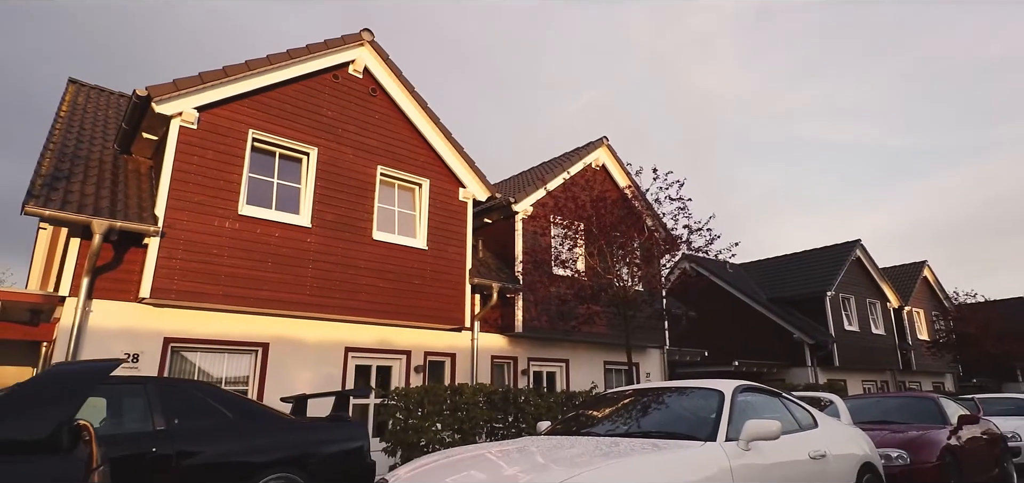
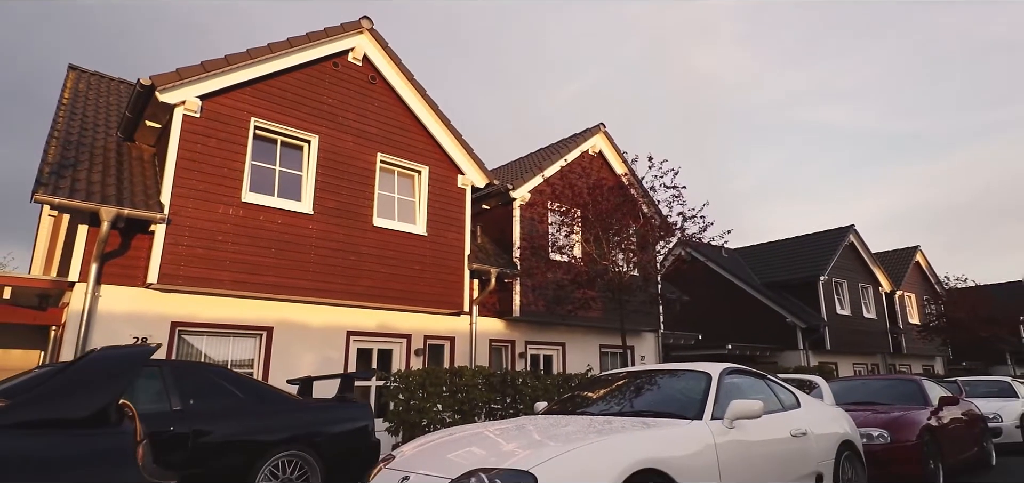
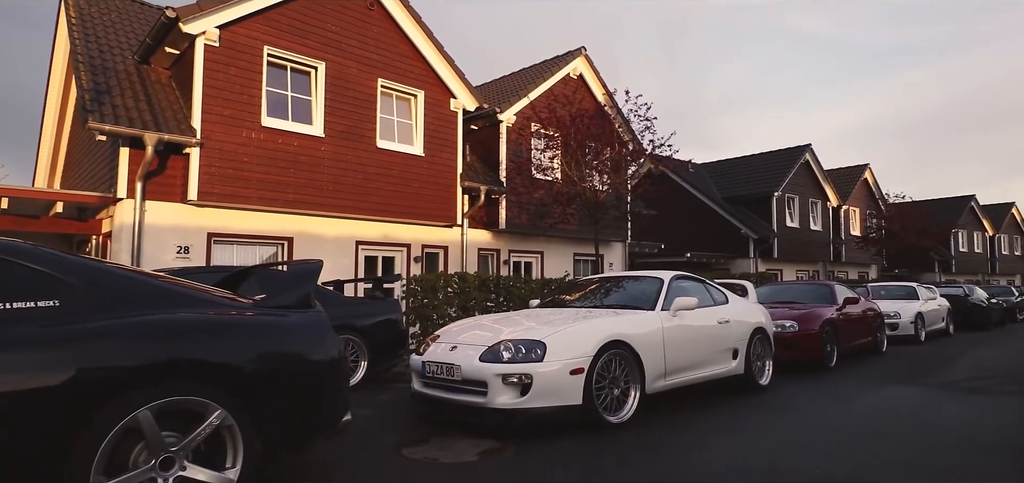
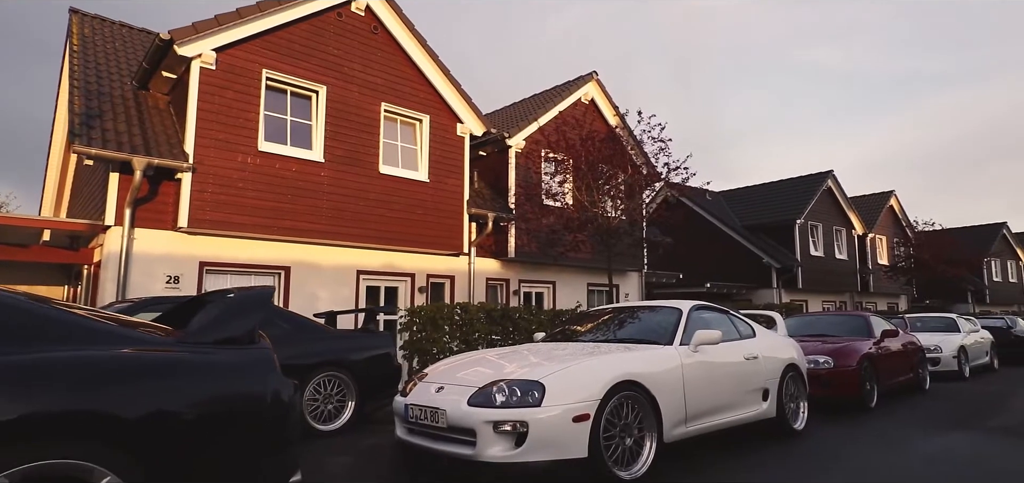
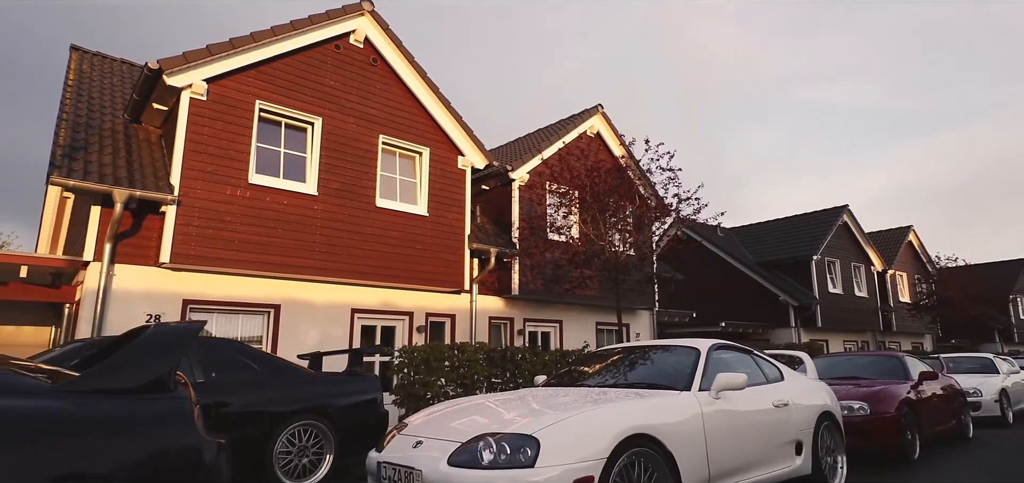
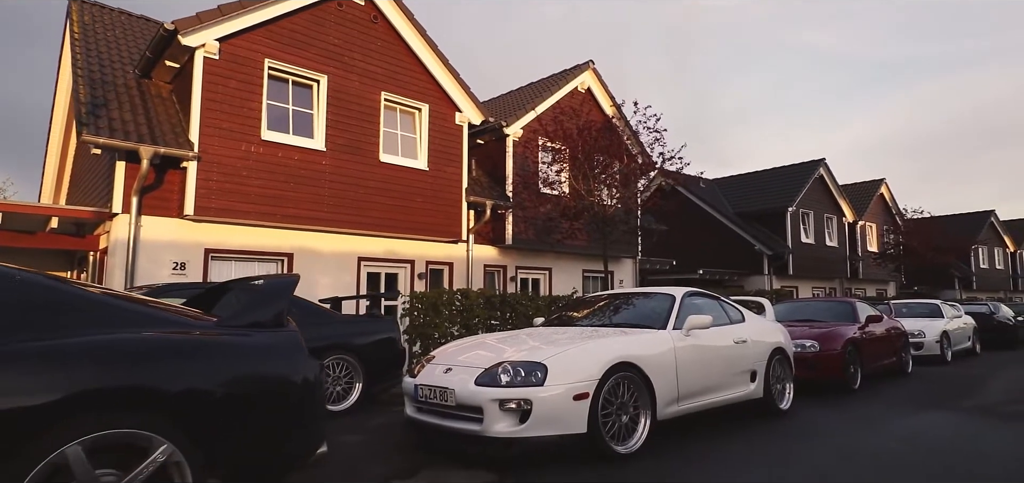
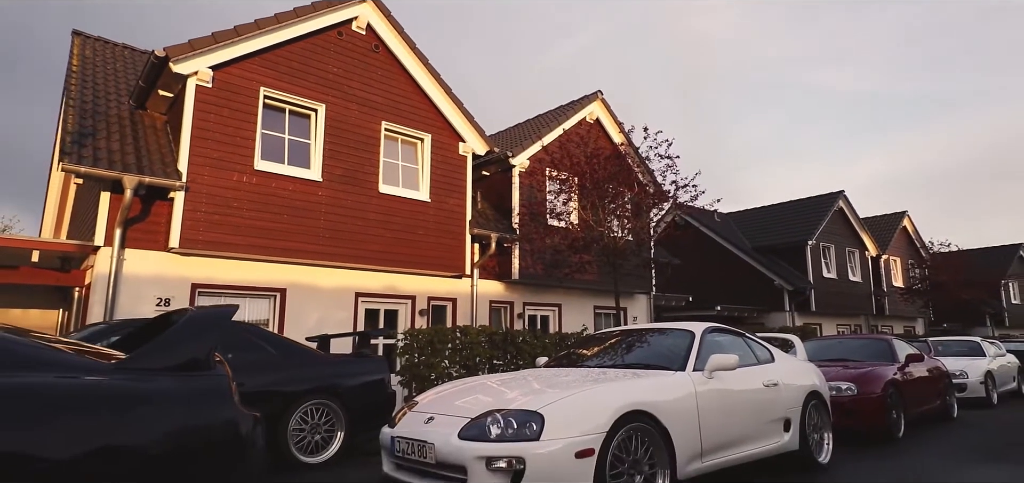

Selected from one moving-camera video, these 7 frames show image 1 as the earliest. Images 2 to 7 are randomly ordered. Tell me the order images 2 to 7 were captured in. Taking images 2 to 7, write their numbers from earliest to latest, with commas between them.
2, 5, 7, 4, 6, 3
